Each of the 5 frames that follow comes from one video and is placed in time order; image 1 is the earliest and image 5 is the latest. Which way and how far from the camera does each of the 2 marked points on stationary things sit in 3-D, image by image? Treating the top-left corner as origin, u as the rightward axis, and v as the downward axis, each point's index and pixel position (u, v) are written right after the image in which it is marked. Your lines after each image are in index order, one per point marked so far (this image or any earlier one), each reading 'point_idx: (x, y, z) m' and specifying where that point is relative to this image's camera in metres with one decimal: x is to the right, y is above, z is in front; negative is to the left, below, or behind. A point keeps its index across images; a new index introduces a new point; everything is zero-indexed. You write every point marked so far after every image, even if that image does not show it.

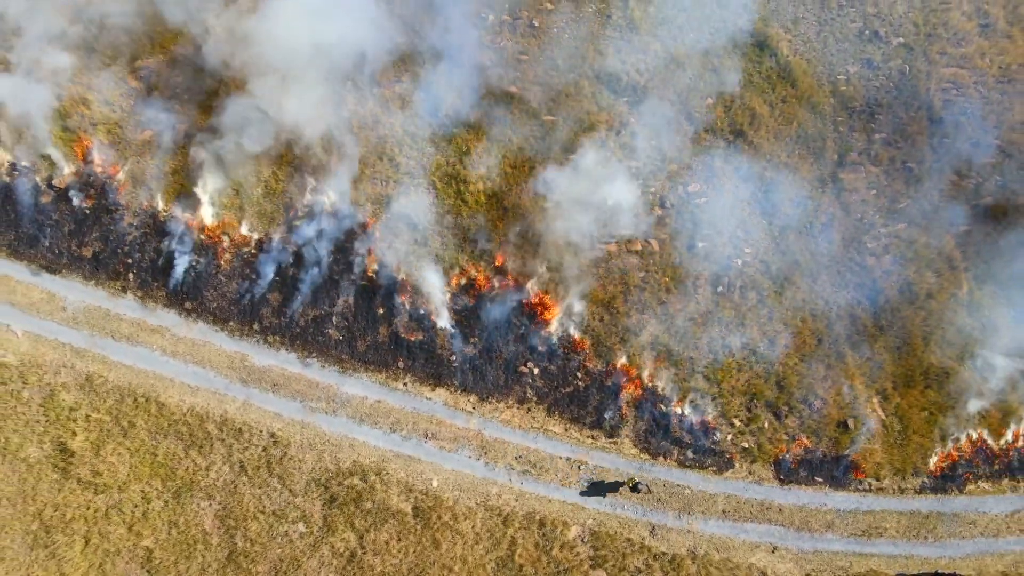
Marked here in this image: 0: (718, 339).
0: (+3.5, -0.9, +10.9) m
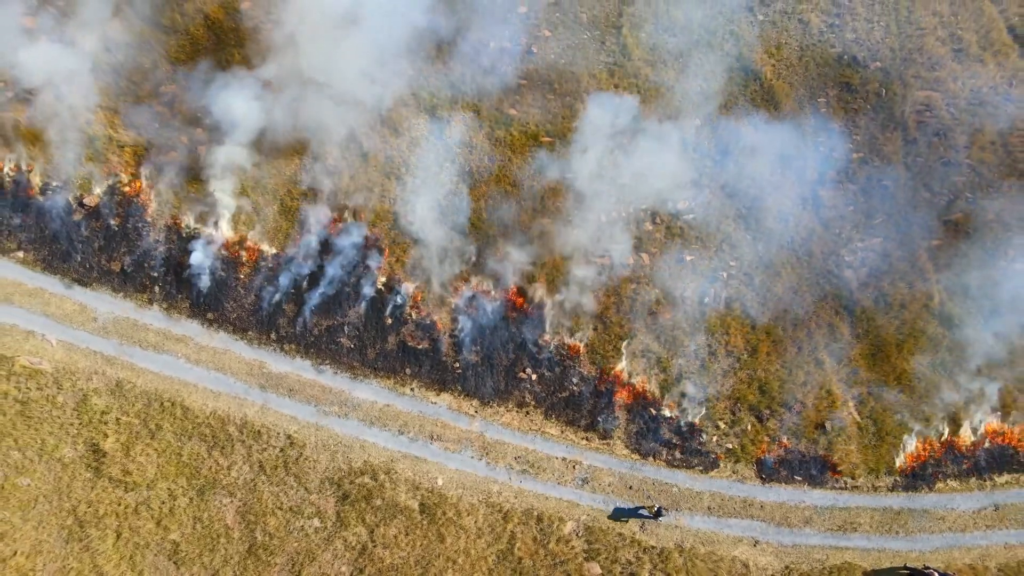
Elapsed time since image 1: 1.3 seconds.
0: (+3.5, -1.1, +11.6) m
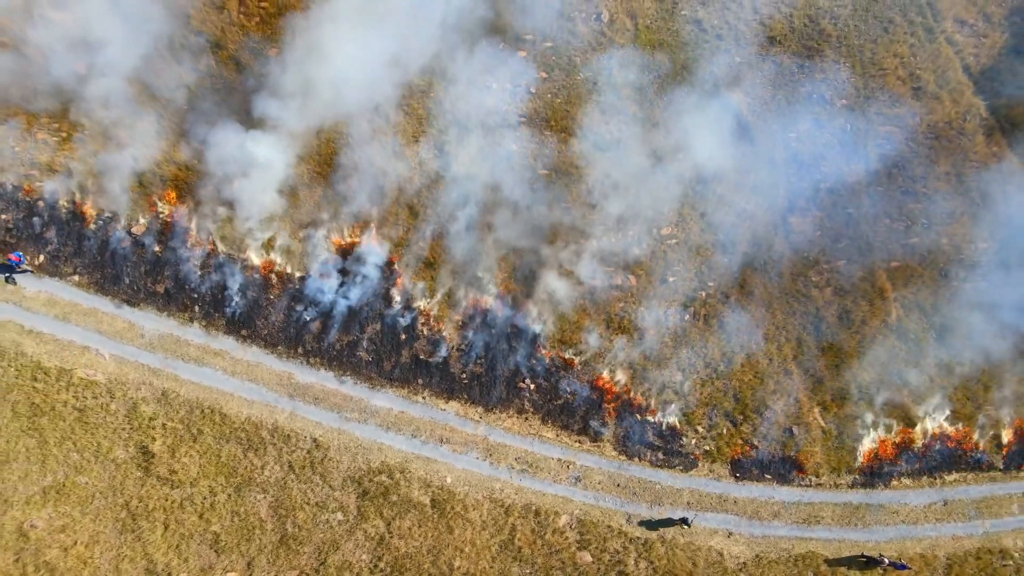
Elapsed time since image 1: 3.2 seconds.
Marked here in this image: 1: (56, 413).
0: (+3.5, -1.4, +12.9) m
1: (-9.0, -2.5, +12.6) m
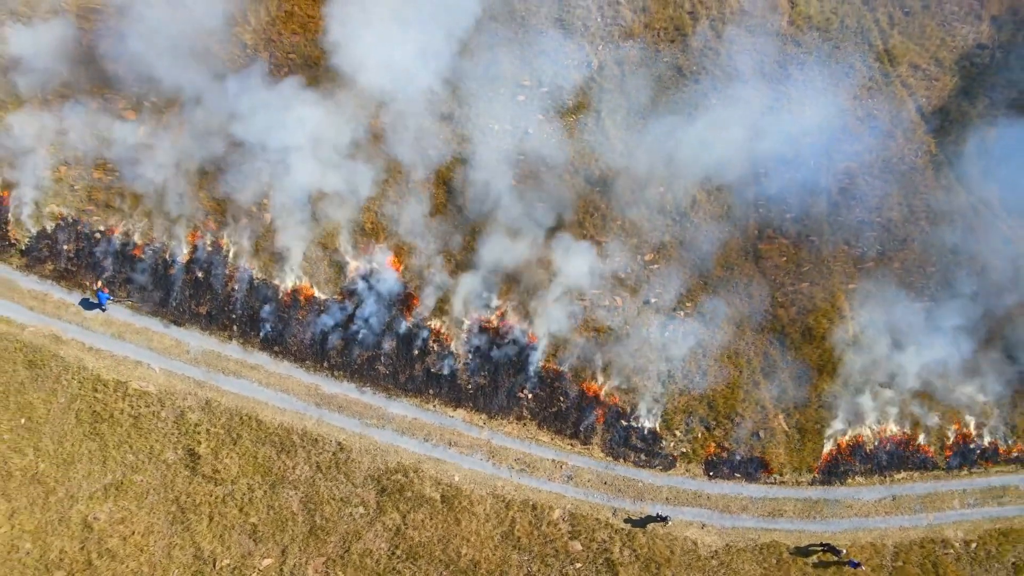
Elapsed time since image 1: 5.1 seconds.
0: (+3.5, -1.9, +14.5) m
1: (-9.0, -3.0, +14.5) m
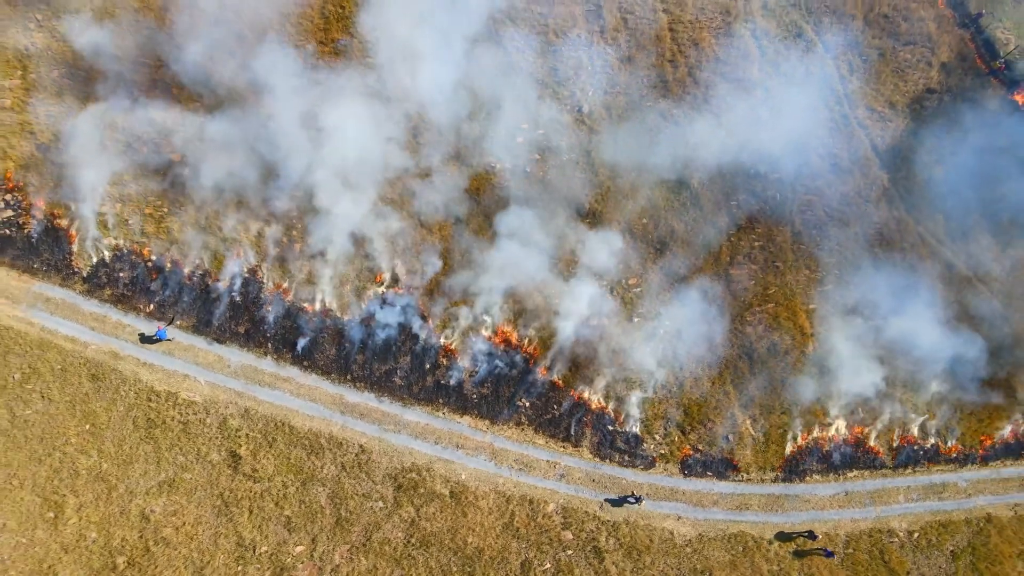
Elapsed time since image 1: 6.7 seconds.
0: (+3.5, -2.4, +16.5) m
1: (-9.0, -3.6, +16.6) m
